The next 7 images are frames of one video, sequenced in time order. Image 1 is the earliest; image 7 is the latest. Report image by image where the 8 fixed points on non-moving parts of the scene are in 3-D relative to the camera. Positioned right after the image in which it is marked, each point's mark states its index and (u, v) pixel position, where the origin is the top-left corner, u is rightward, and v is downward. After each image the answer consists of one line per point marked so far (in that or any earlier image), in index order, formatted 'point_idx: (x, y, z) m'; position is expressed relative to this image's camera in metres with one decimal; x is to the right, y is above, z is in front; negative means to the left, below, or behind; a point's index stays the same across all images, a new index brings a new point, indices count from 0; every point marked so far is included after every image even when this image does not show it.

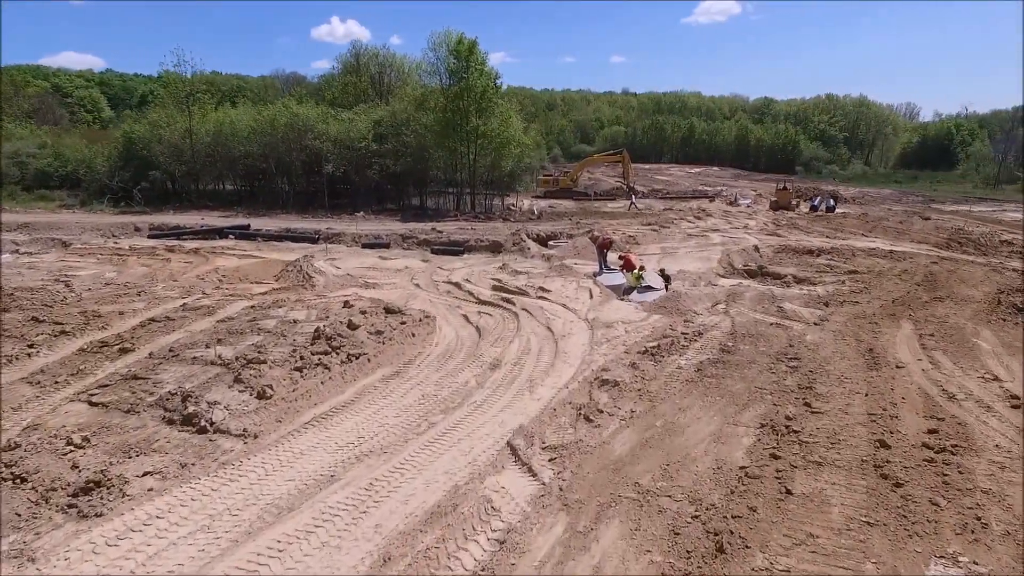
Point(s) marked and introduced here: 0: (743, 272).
0: (+6.6, +0.5, +18.0) m
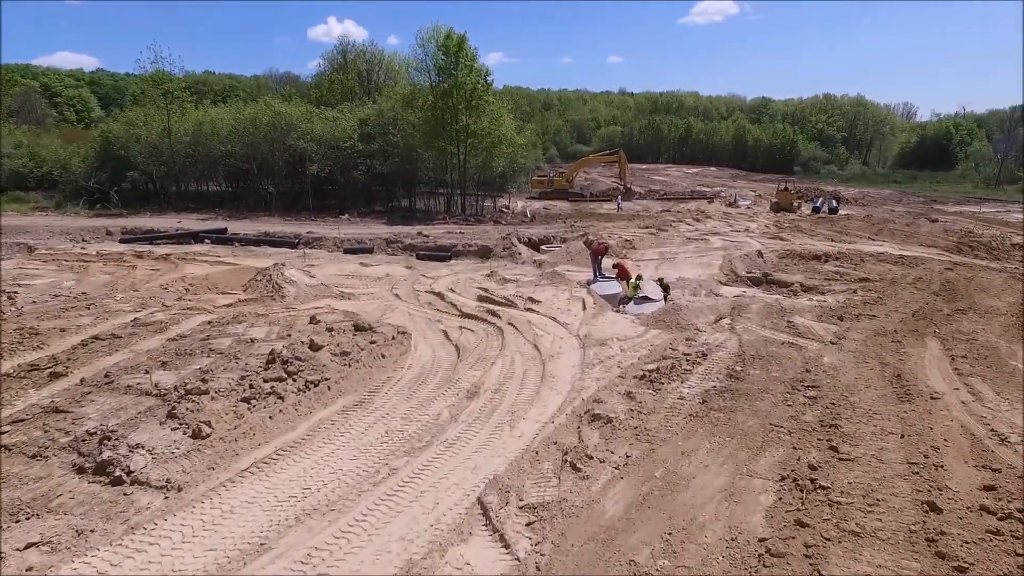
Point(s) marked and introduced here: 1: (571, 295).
0: (+6.3, +0.2, +16.9) m
1: (+1.4, -0.2, +15.3) m
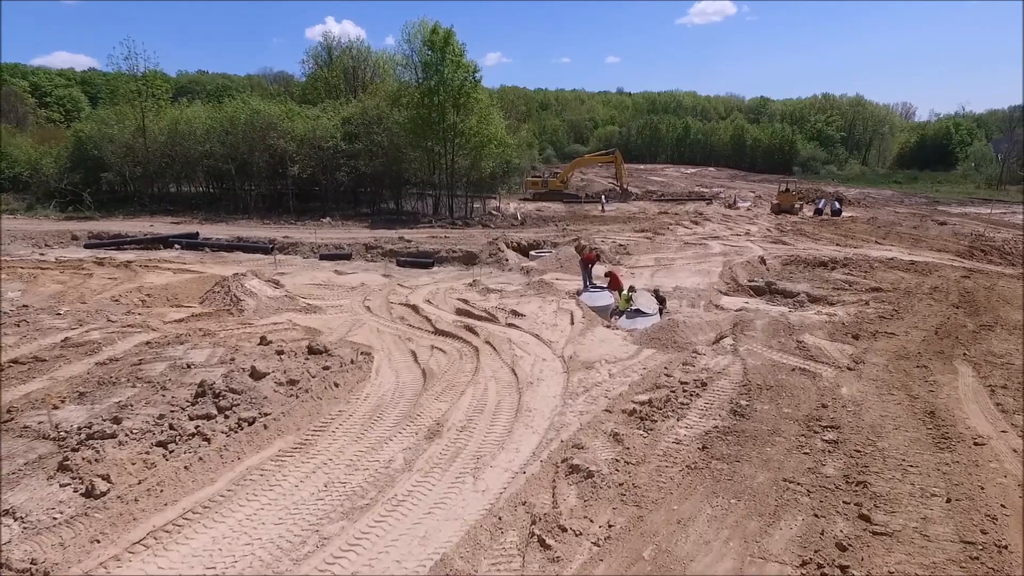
0: (+5.9, 0.0, +15.6) m
1: (+1.0, -0.4, +14.0) m
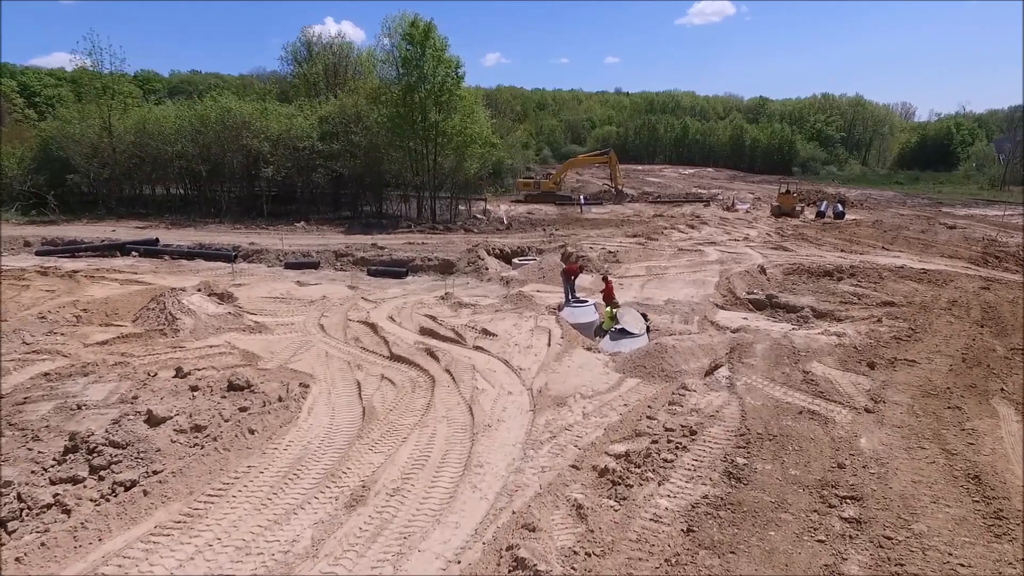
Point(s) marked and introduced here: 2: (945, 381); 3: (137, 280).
0: (+5.3, -0.3, +14.2) m
1: (+0.5, -0.7, +12.6) m
2: (+5.8, -1.2, +8.4) m
3: (-9.8, +0.2, +16.5) m
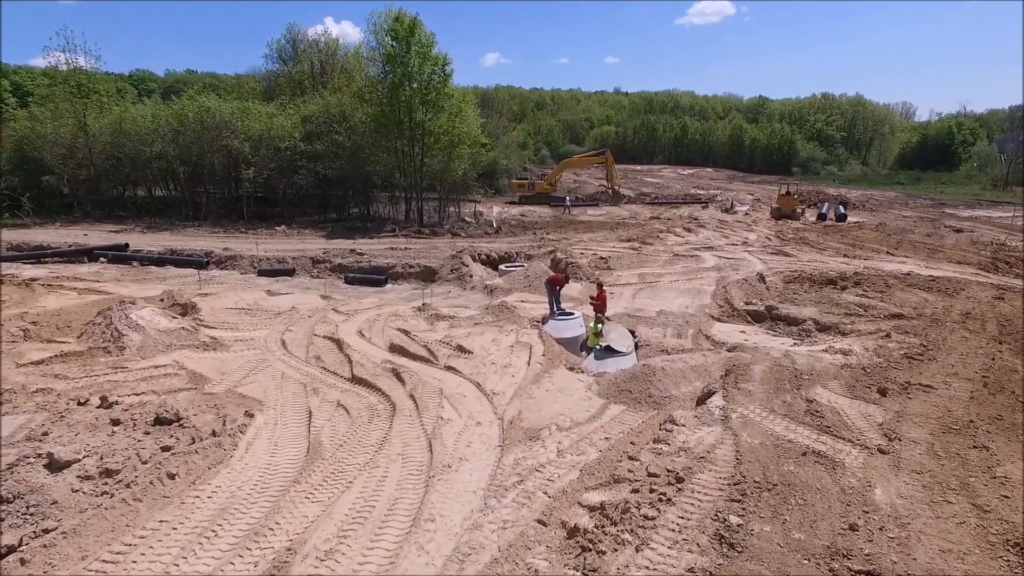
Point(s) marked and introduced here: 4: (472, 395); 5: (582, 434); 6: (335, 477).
0: (+4.9, -0.6, +13.2) m
1: (+0.1, -1.0, +11.6) m
2: (+5.4, -1.5, +7.5) m
3: (-10.2, 0.0, +15.5) m
4: (-0.6, -1.5, +8.9) m
5: (+0.8, -1.8, +7.6) m
6: (-1.9, -2.0, +6.6) m
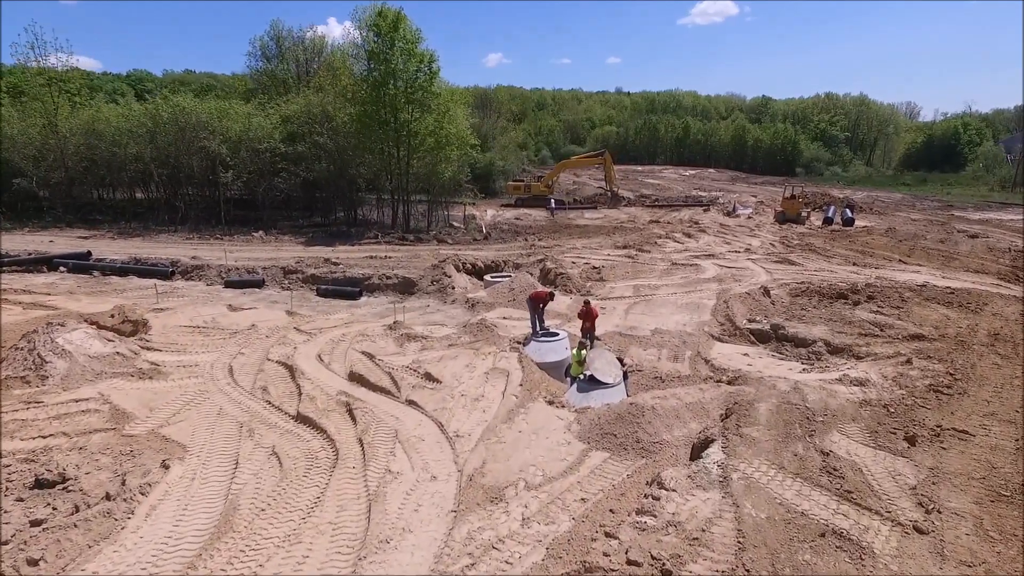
0: (+4.5, -0.9, +12.0) m
1: (-0.3, -1.3, +10.4) m
2: (+5.0, -1.8, +6.2) m
3: (-10.6, -0.3, +14.3) m
4: (-1.0, -1.8, +7.7) m
5: (+0.4, -2.1, +6.4) m
6: (-2.3, -2.3, +5.4) m
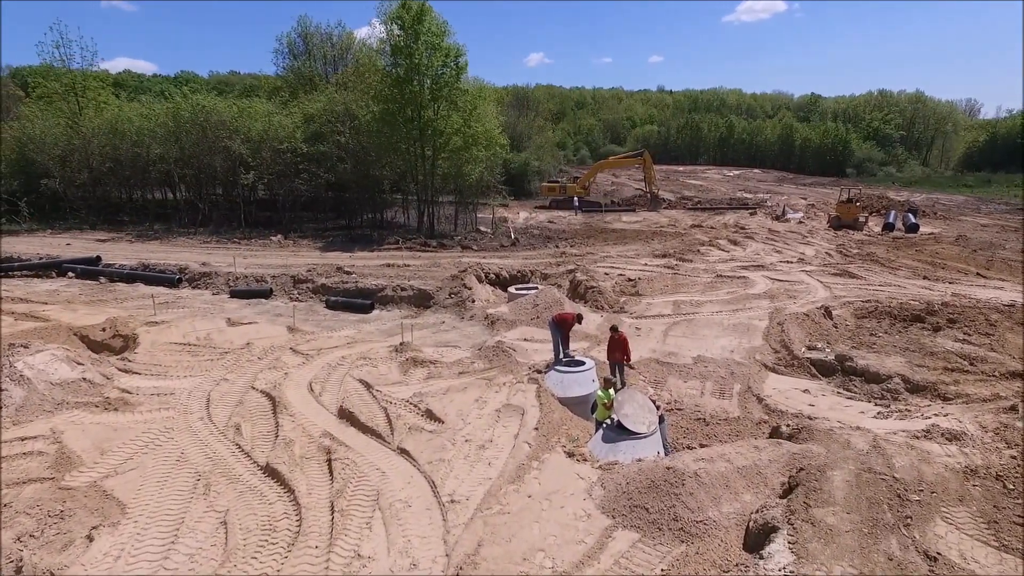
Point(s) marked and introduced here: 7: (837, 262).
0: (+4.9, -1.3, +10.2) m
1: (-0.1, -1.6, +9.0) m
2: (+5.0, -2.2, +4.5) m
3: (-10.1, -0.5, +13.5) m
4: (-0.9, -2.2, +6.3) m
5: (+0.4, -2.4, +4.9) m
6: (-2.4, -2.6, +4.1) m
7: (+9.8, +0.8, +18.9) m
